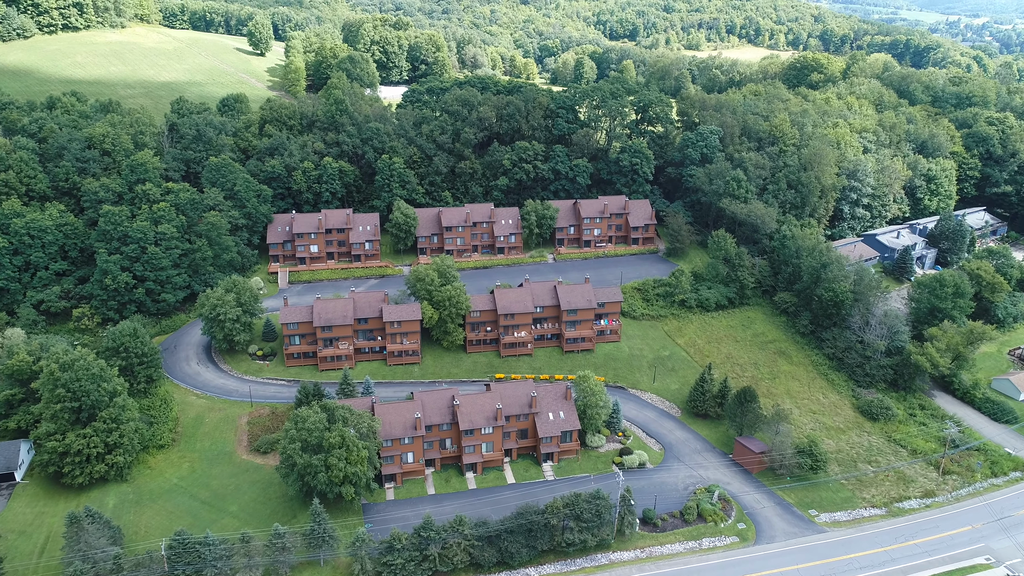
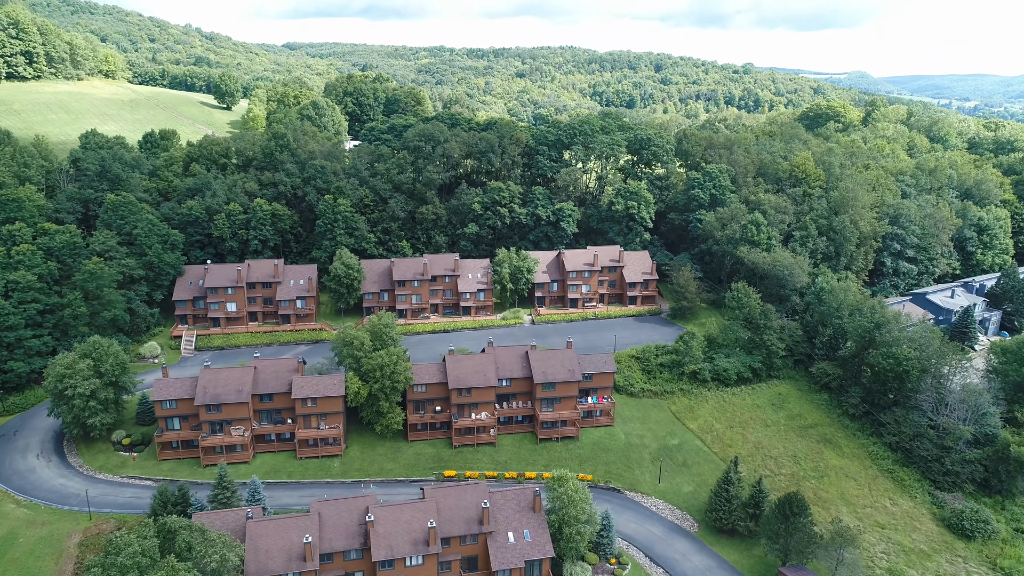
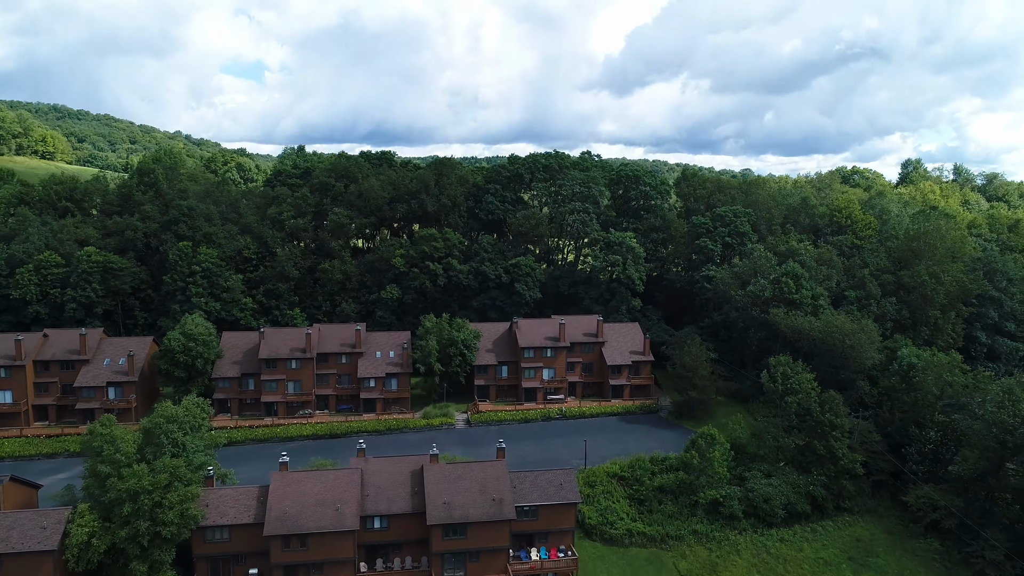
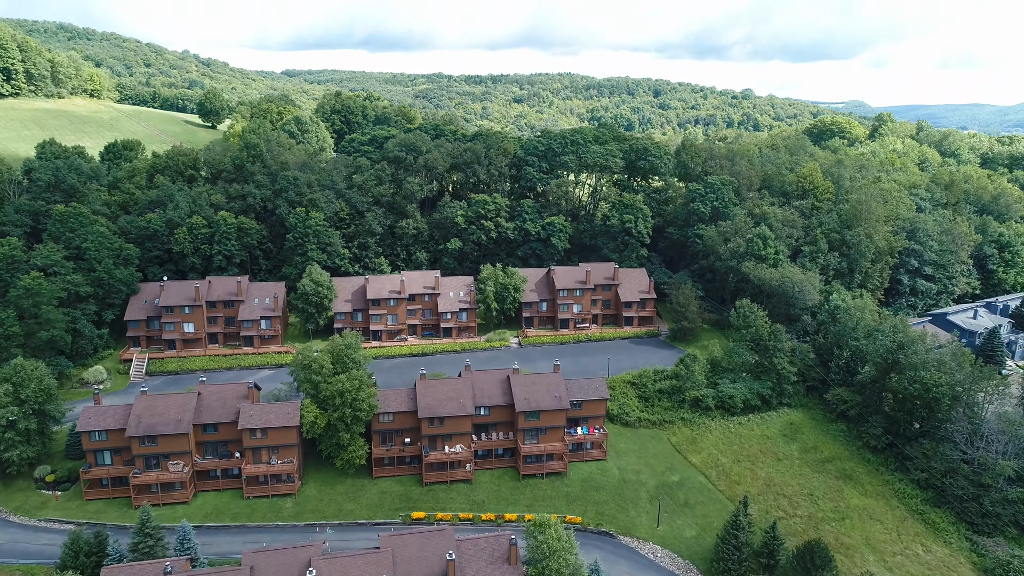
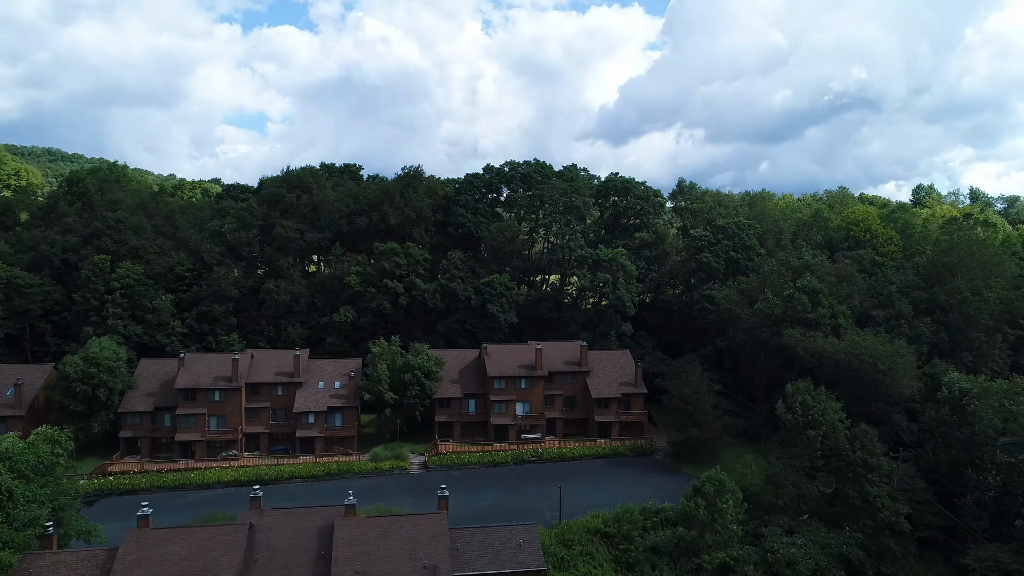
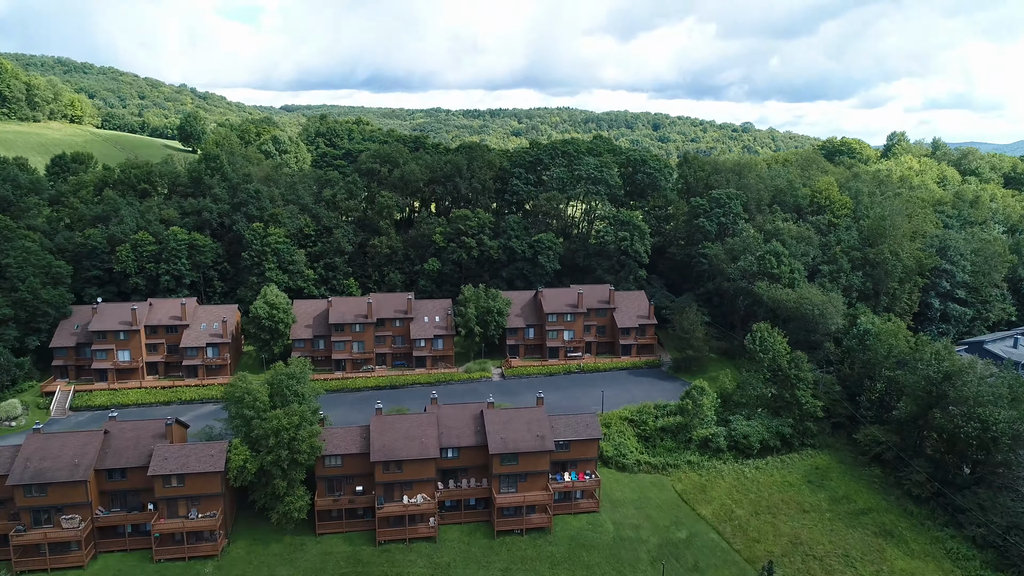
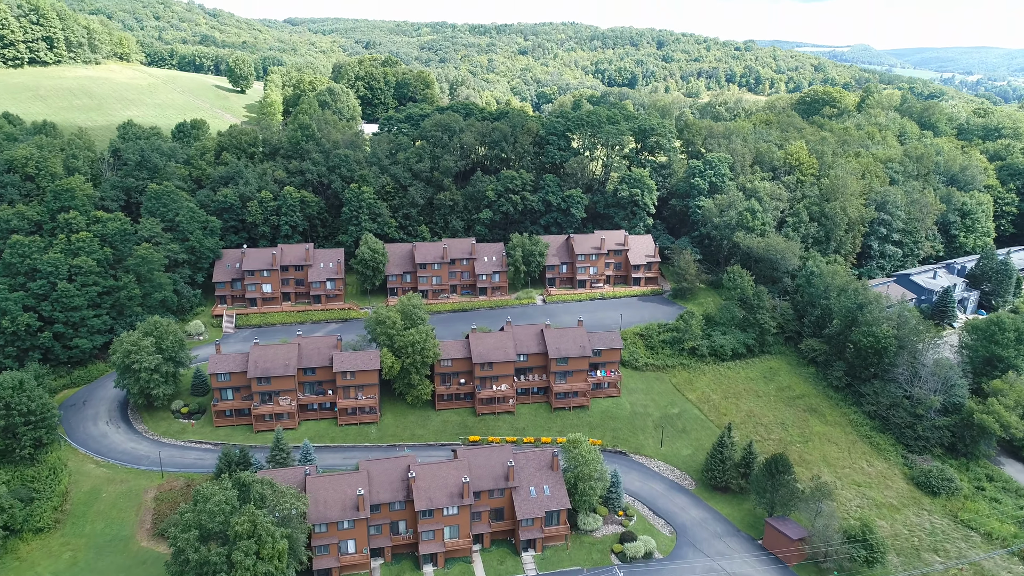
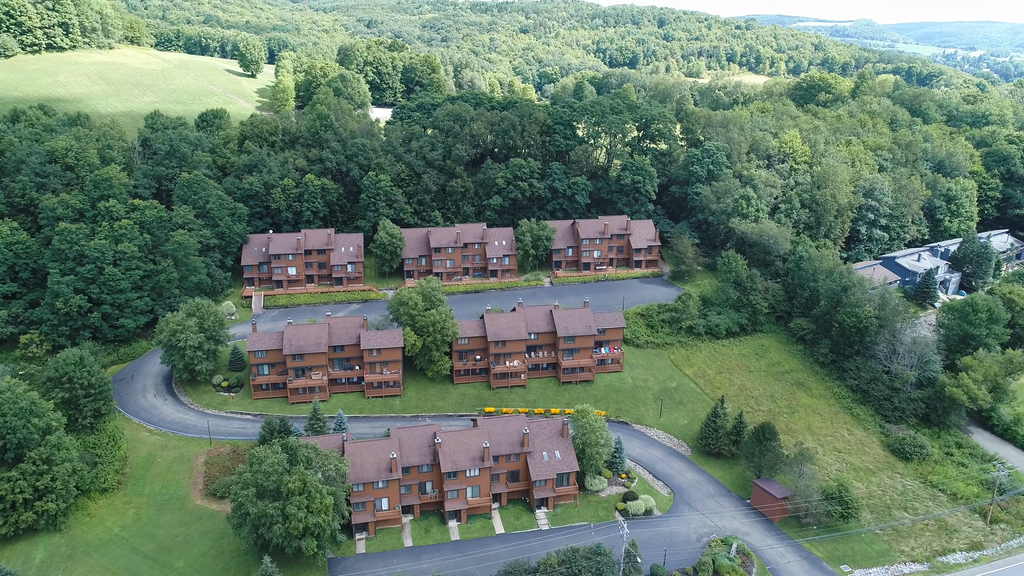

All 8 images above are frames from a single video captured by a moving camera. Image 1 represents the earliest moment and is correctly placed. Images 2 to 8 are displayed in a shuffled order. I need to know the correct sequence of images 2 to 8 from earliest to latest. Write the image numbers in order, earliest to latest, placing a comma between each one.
8, 7, 2, 4, 6, 3, 5
